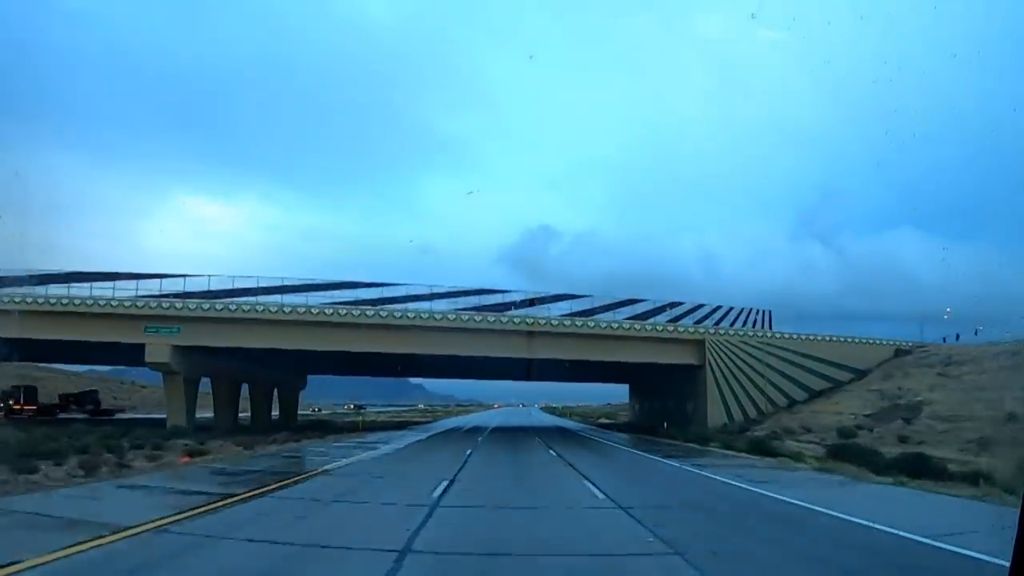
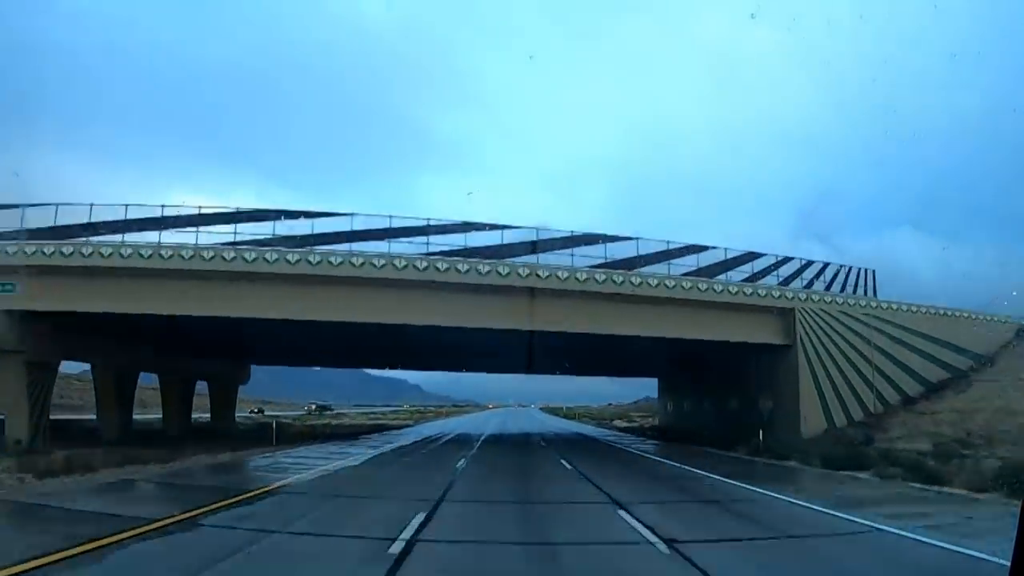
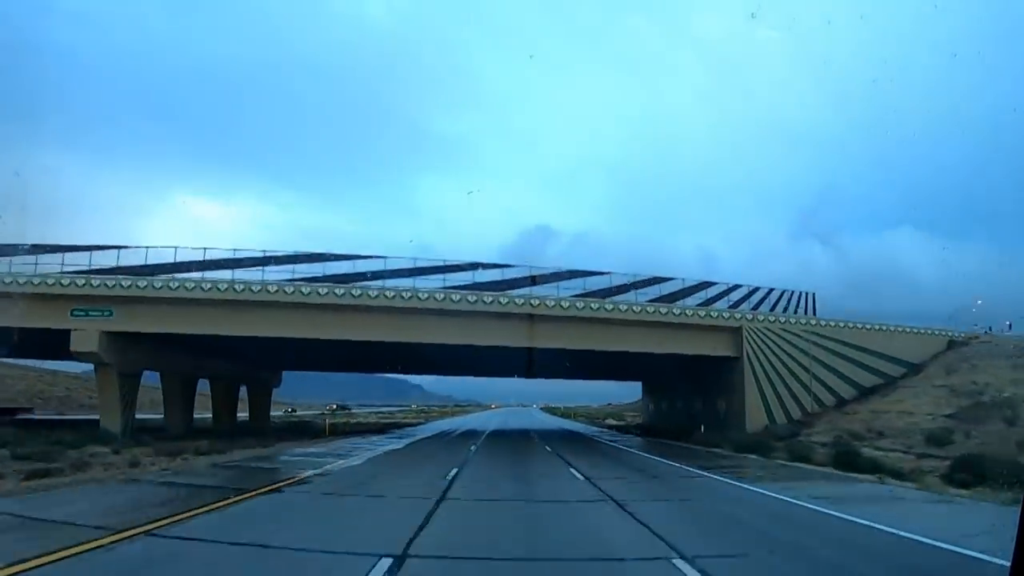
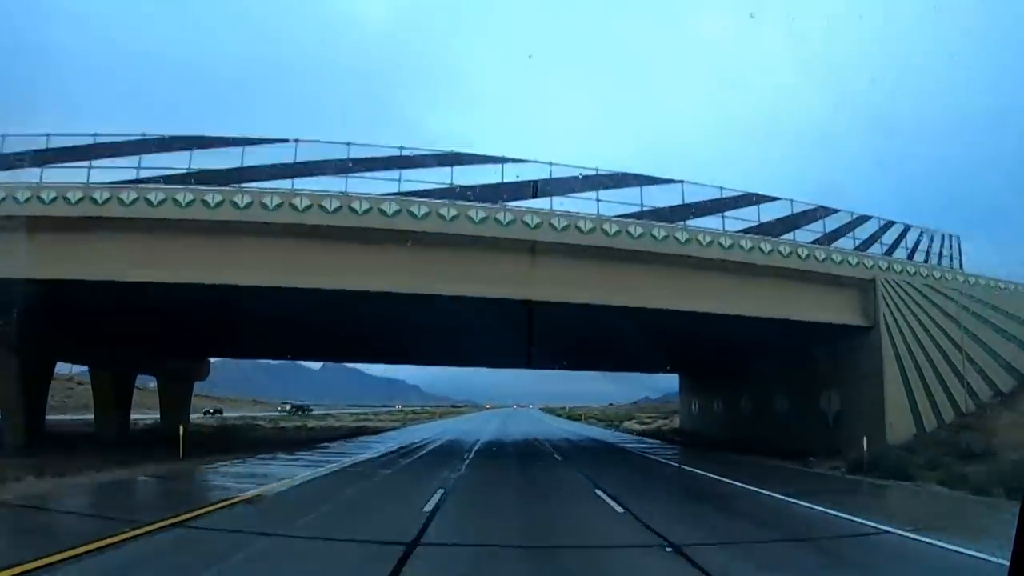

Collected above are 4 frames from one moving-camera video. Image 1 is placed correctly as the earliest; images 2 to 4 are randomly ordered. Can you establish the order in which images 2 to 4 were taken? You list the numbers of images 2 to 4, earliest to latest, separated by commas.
3, 2, 4
